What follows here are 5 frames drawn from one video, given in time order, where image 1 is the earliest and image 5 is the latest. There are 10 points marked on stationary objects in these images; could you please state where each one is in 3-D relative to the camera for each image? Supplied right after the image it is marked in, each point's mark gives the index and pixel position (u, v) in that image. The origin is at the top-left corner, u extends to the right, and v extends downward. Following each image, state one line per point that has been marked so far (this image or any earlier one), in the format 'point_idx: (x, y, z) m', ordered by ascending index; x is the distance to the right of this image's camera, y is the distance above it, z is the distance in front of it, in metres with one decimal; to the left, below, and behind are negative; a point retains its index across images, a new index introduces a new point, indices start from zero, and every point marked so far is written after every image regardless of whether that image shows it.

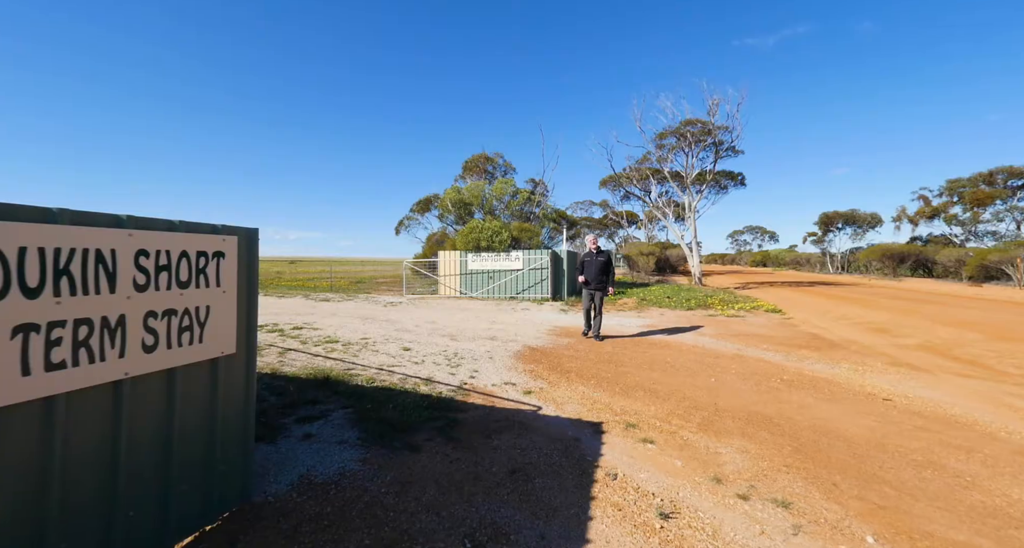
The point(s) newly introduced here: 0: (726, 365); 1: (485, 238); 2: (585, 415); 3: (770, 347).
0: (+3.3, -1.4, +5.9) m
1: (-1.1, +1.5, +15.7) m
2: (+0.8, -1.5, +4.1) m
3: (+4.8, -1.4, +7.2) m
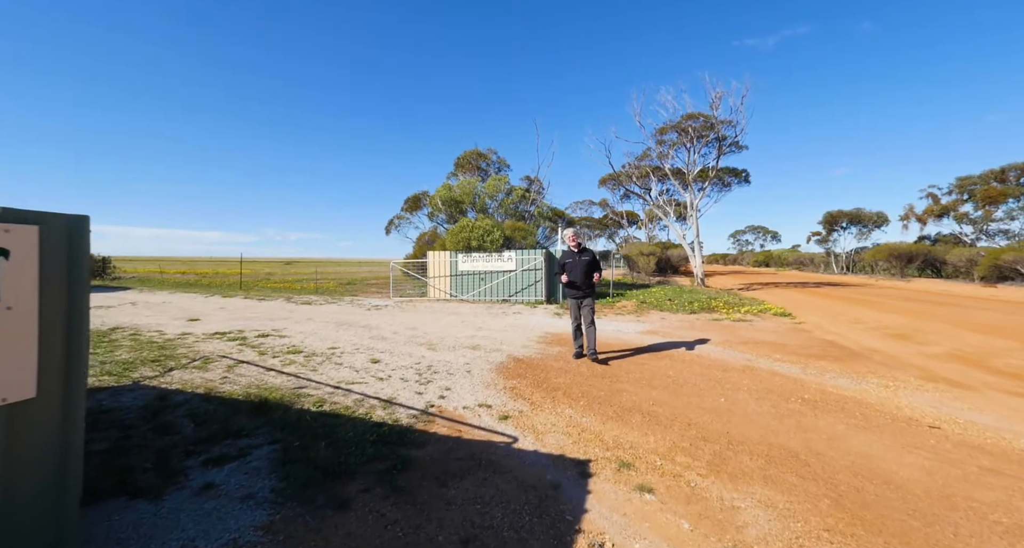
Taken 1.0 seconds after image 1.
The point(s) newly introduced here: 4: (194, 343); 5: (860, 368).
0: (+3.0, -1.5, +5.2) m
1: (-1.4, +1.5, +15.0) m
2: (+0.5, -1.5, +3.4) m
3: (+4.6, -1.4, +6.5) m
4: (-5.6, -1.2, +6.8) m
5: (+5.2, -1.4, +5.7) m
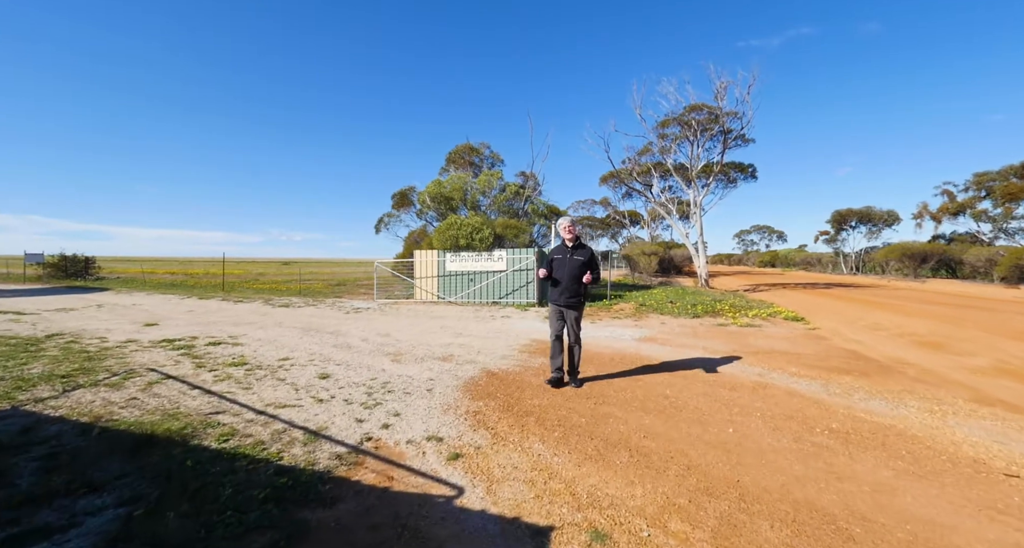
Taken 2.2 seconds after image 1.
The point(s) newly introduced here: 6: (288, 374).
0: (+2.6, -1.5, +4.3) m
1: (-1.7, +1.4, +14.2) m
2: (+0.1, -1.5, +2.5) m
3: (+4.2, -1.4, +5.6) m
4: (-5.9, -1.2, +6.0) m
5: (+4.8, -1.4, +4.8) m
6: (-3.0, -1.3, +5.1) m
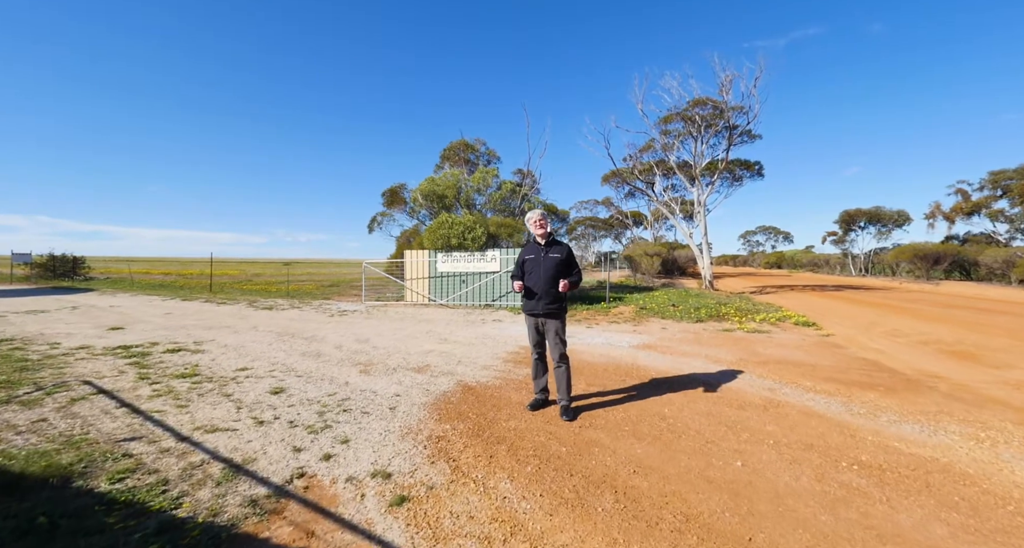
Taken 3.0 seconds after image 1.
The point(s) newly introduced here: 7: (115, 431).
0: (+2.4, -1.5, +3.7) m
1: (-1.9, +1.4, +13.6) m
2: (-0.2, -1.6, +2.0) m
3: (+3.9, -1.4, +5.0) m
4: (-6.2, -1.2, +5.5) m
5: (+4.5, -1.4, +4.2) m
6: (-3.2, -1.3, +4.5) m
7: (-3.4, -1.4, +3.3) m
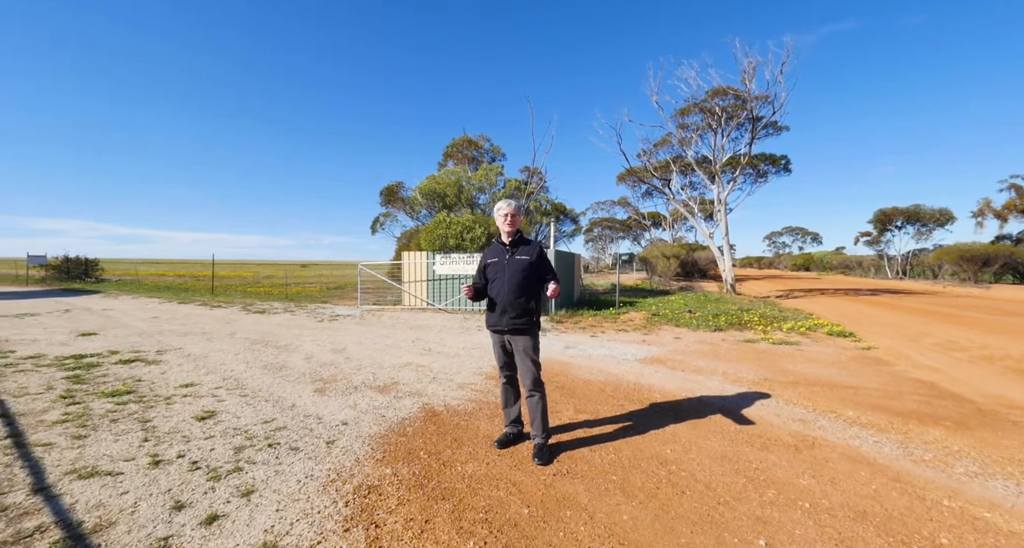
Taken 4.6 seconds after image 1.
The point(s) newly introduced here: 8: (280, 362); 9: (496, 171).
0: (+2.0, -1.5, +2.8) m
1: (-1.7, +1.3, +12.9) m
2: (-0.6, -1.6, +1.2) m
3: (+3.7, -1.5, +4.1) m
4: (-6.4, -1.3, +5.0) m
5: (+4.2, -1.5, +3.2) m
6: (-3.5, -1.4, +3.9) m
7: (-3.7, -1.4, +2.7) m
8: (-3.5, -1.3, +5.8) m
9: (-0.6, +4.2, +16.0) m
